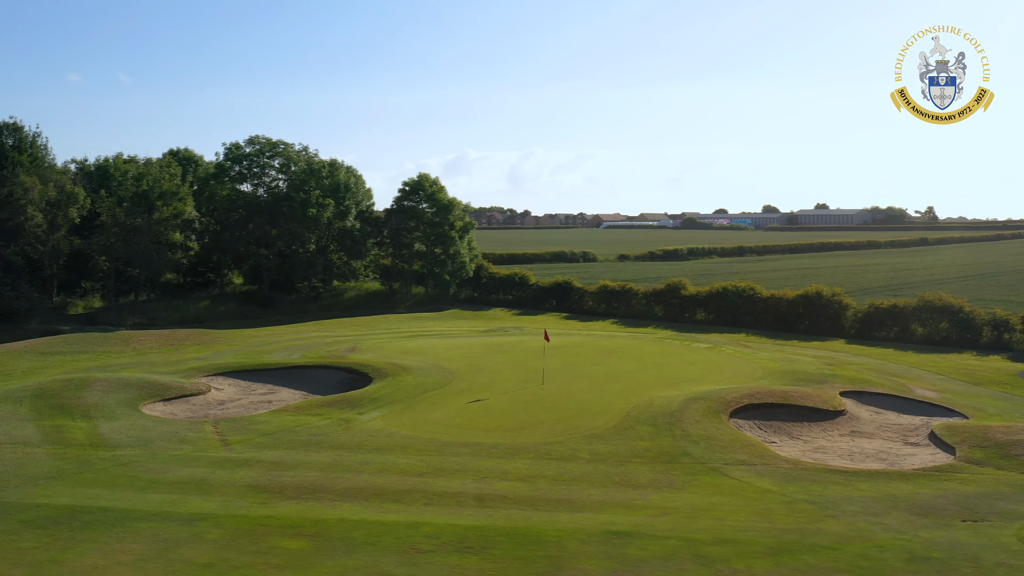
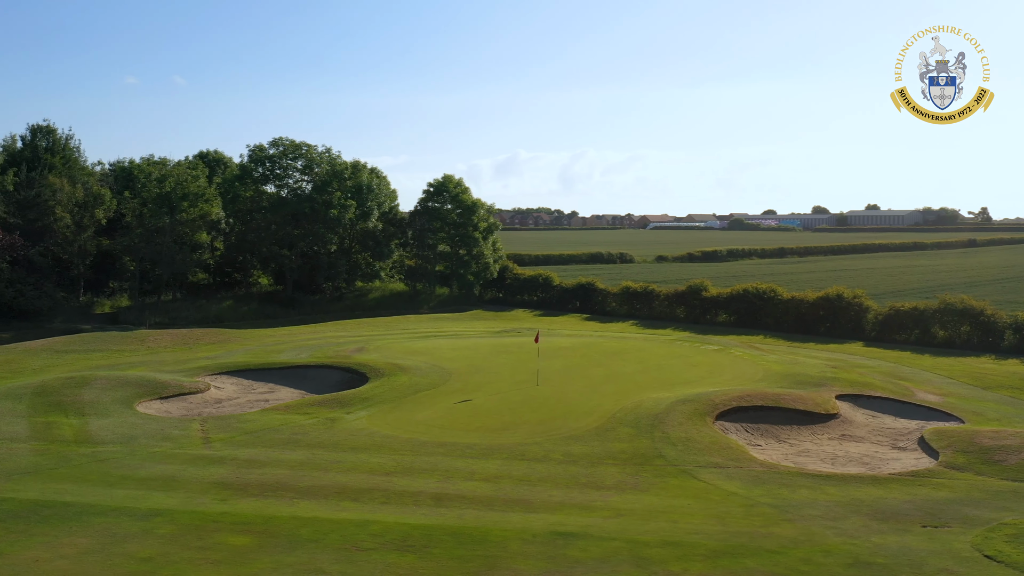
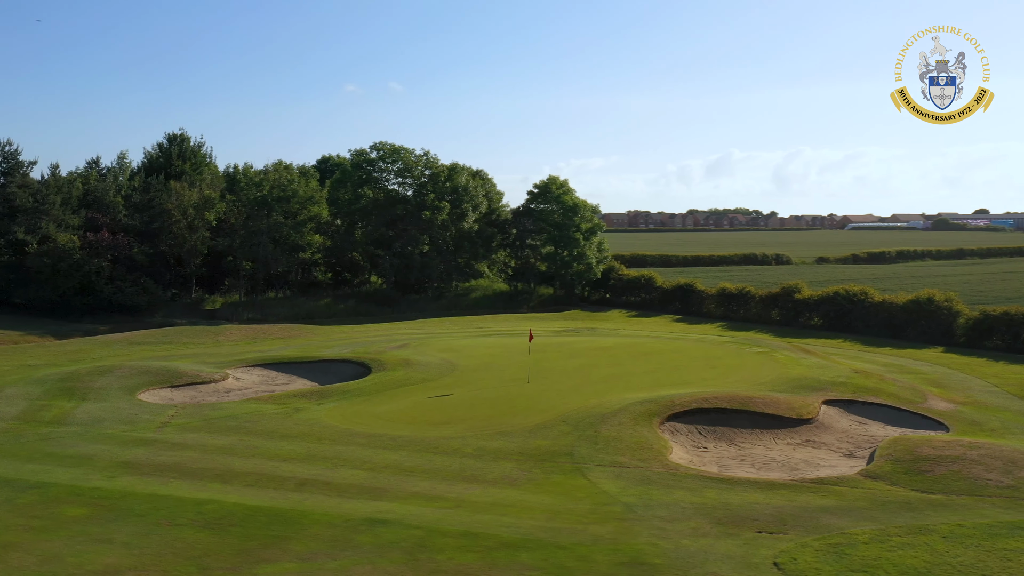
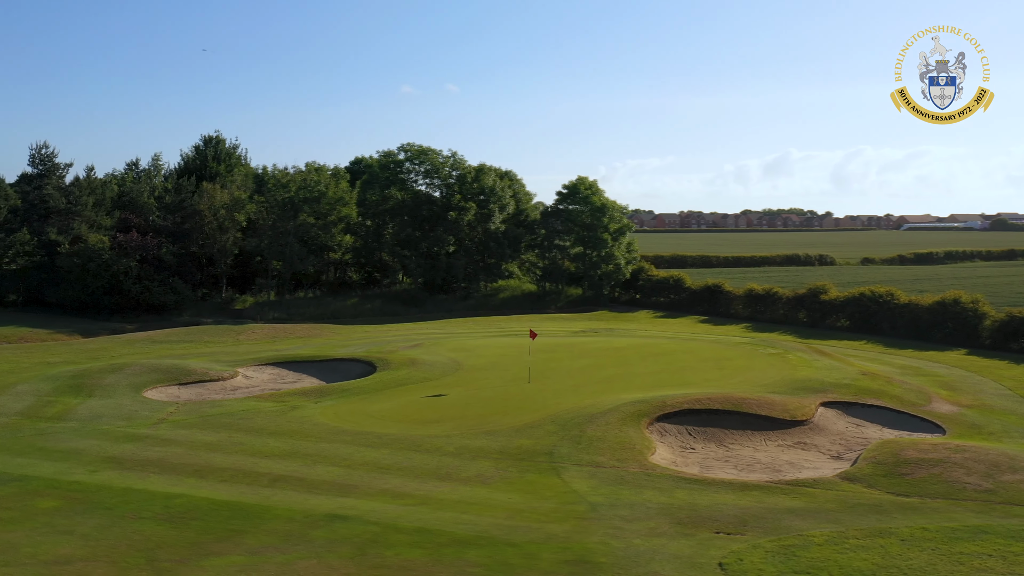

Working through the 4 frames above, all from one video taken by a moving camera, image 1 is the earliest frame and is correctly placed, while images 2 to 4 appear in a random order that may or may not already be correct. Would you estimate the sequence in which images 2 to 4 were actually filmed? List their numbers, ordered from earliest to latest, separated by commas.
2, 3, 4
